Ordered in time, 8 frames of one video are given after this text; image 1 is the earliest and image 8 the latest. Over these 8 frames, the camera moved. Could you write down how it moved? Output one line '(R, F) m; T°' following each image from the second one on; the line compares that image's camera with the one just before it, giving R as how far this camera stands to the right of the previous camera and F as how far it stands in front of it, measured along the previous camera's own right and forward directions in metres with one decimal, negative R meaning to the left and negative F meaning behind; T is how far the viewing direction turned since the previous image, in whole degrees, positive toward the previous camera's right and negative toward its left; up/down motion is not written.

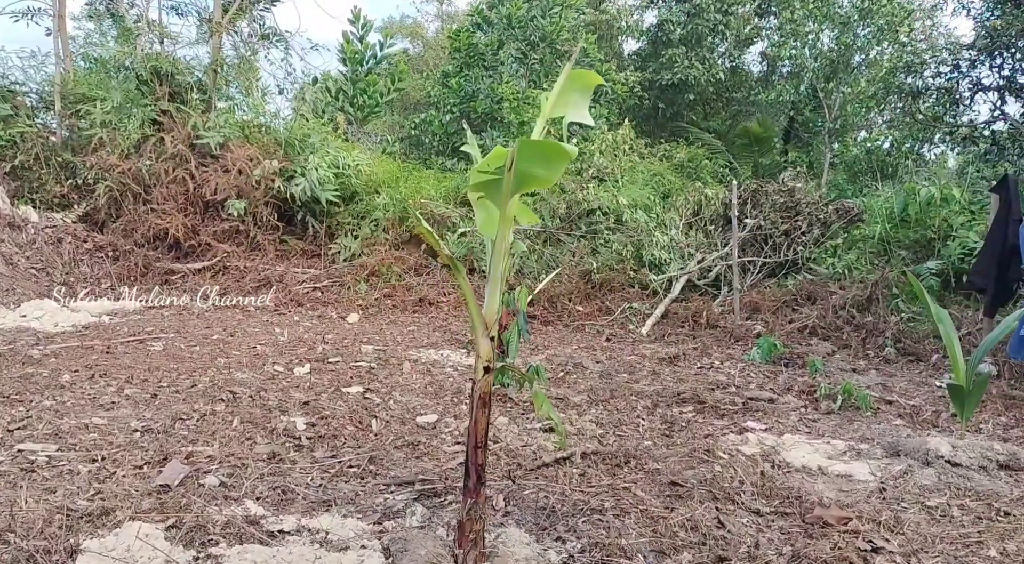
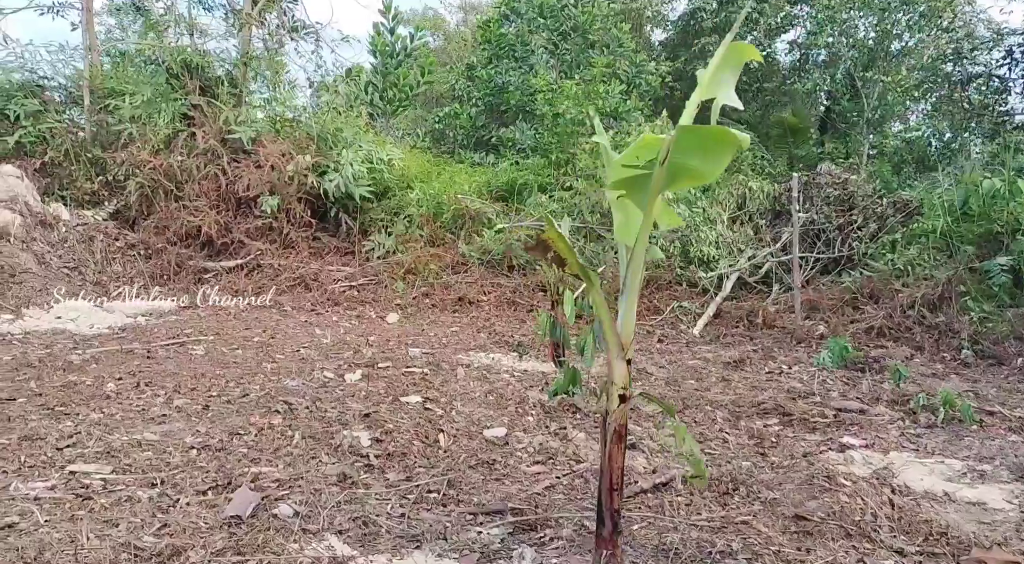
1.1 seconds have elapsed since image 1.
(-0.2, +0.2) m; -1°
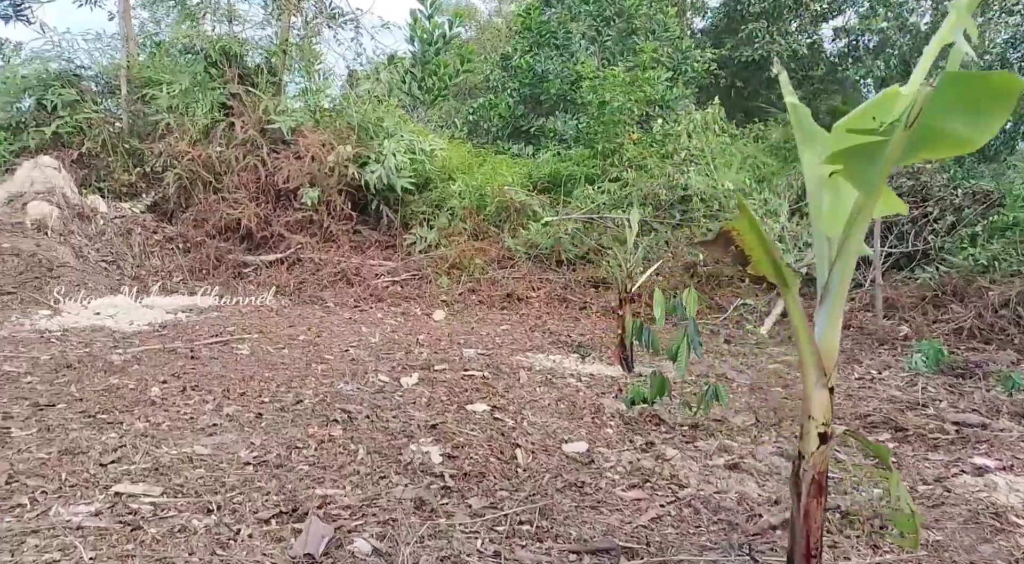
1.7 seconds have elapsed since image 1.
(-0.2, +0.3) m; -2°
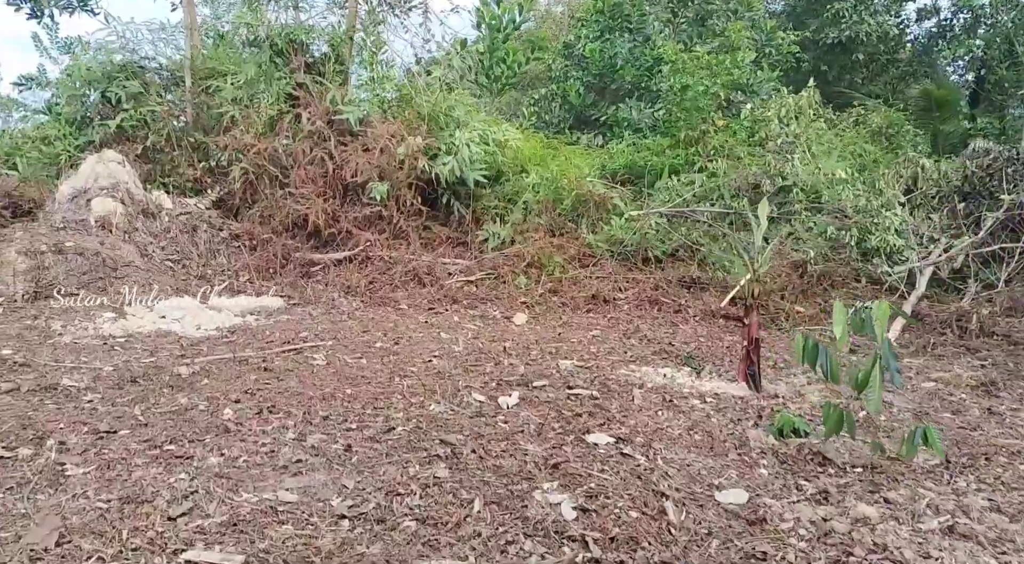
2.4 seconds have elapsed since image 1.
(-0.2, +0.4) m; -4°
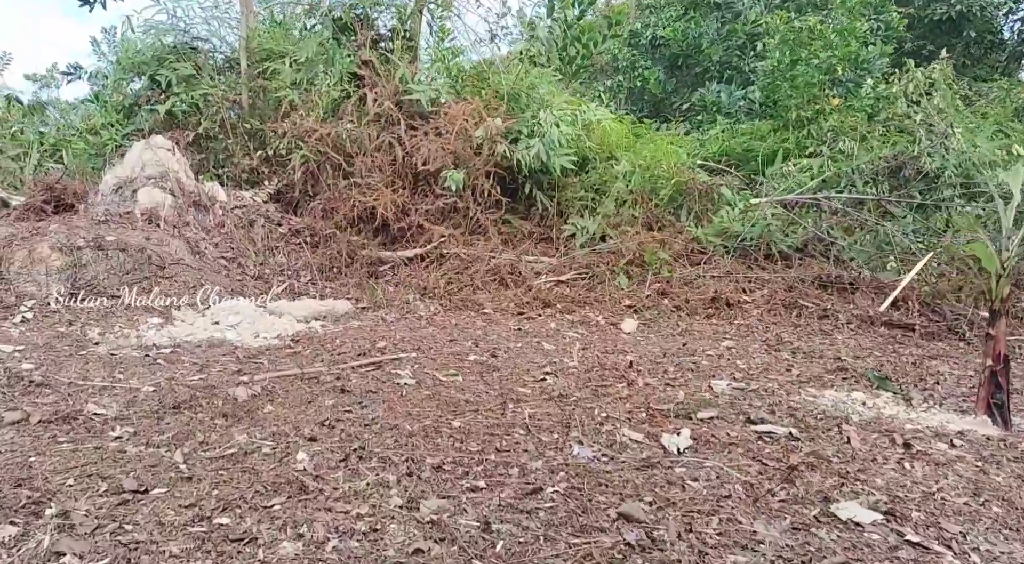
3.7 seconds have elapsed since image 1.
(-0.3, +0.8) m; -3°
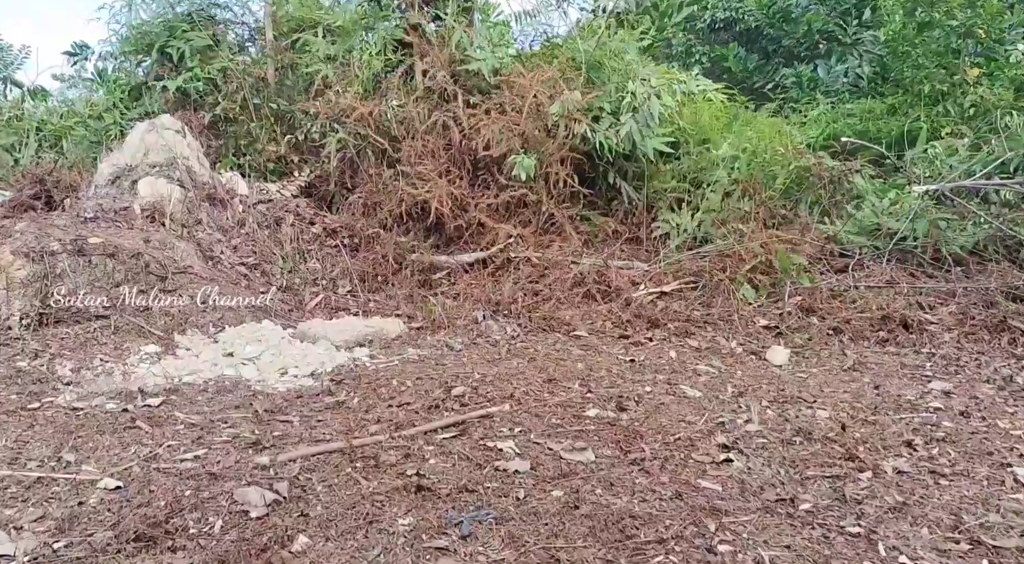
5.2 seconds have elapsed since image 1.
(-0.3, +1.1) m; -2°
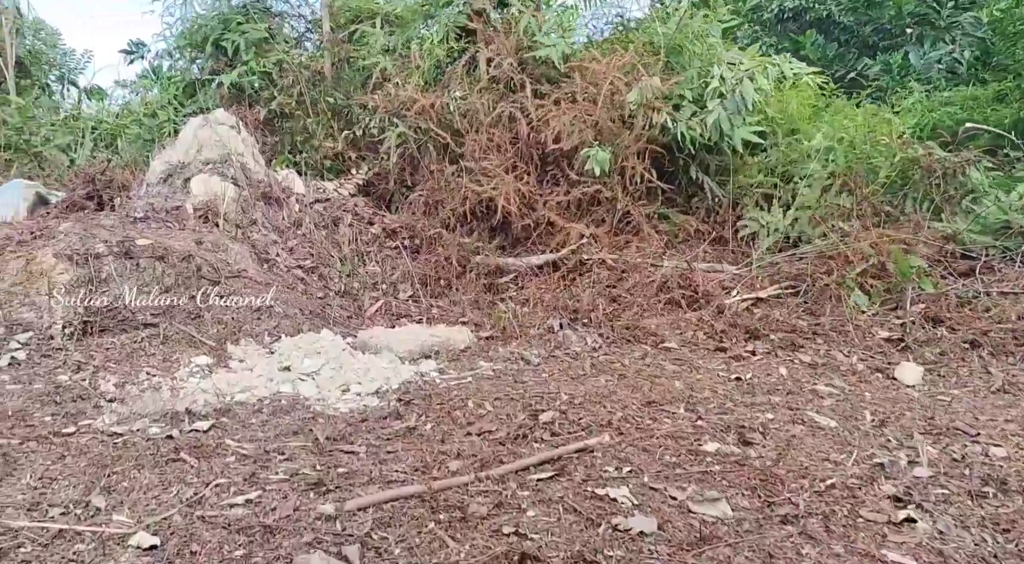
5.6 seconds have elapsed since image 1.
(-0.1, +0.4) m; -3°
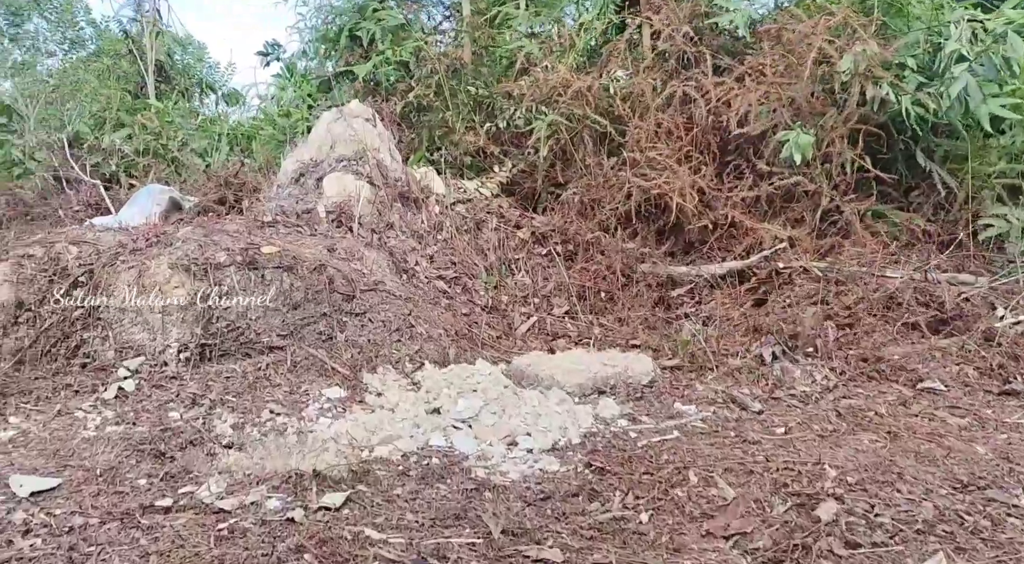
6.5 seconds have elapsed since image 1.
(-0.3, +0.7) m; -8°
